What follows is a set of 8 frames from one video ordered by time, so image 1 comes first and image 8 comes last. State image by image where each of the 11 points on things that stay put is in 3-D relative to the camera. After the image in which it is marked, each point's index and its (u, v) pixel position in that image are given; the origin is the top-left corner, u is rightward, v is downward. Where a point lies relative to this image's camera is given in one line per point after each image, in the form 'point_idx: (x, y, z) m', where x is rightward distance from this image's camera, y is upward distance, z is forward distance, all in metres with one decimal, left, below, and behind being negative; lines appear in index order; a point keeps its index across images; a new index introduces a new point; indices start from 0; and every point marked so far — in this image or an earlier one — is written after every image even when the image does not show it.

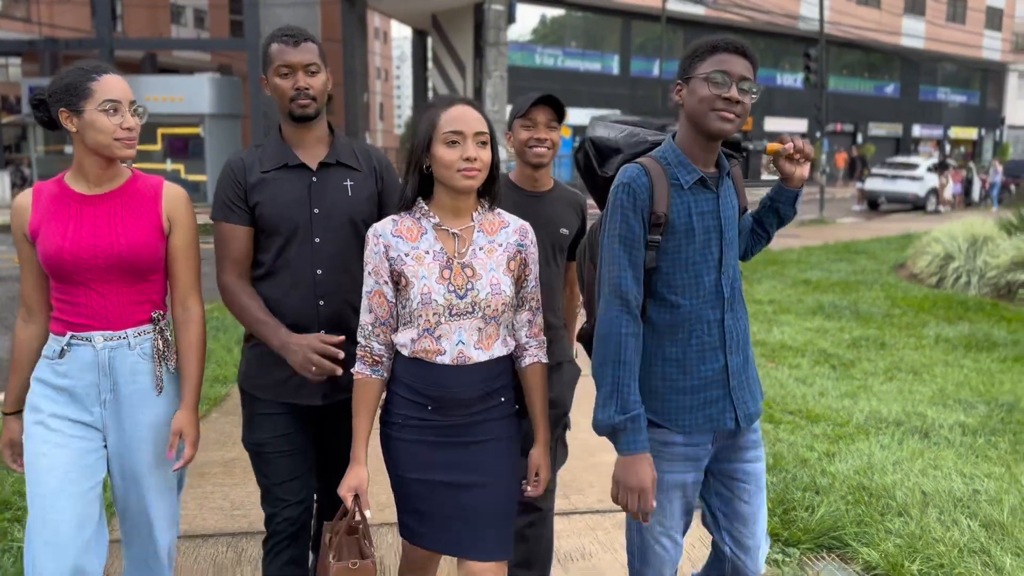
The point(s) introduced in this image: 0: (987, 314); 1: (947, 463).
0: (+4.6, -0.3, +8.3) m
1: (+2.2, -0.9, +4.4) m
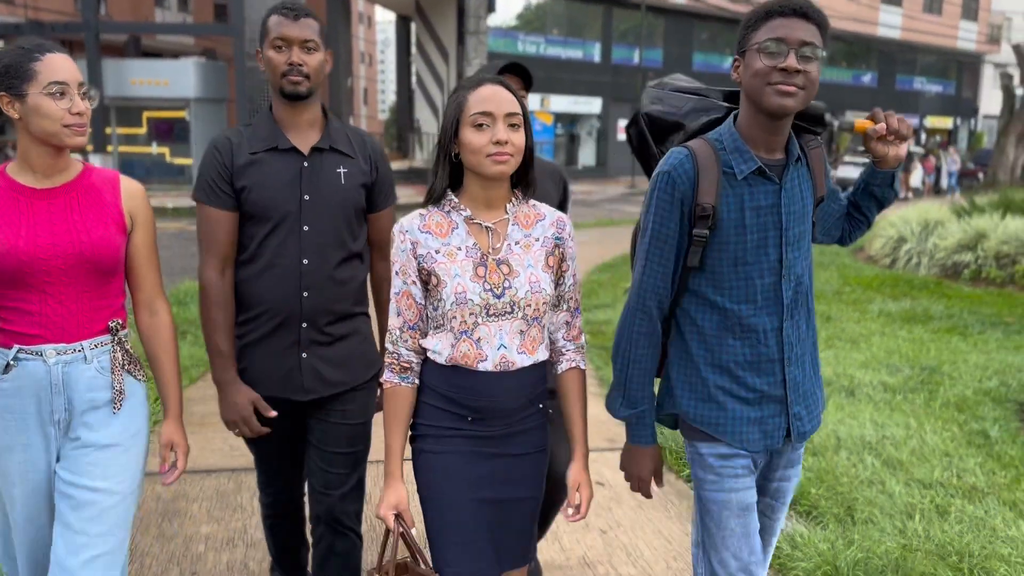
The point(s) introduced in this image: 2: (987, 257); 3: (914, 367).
0: (+4.3, 0.0, +8.9) m
1: (+2.0, -0.7, +5.0) m
2: (+5.3, +0.3, +9.7) m
3: (+2.8, -0.5, +6.0) m
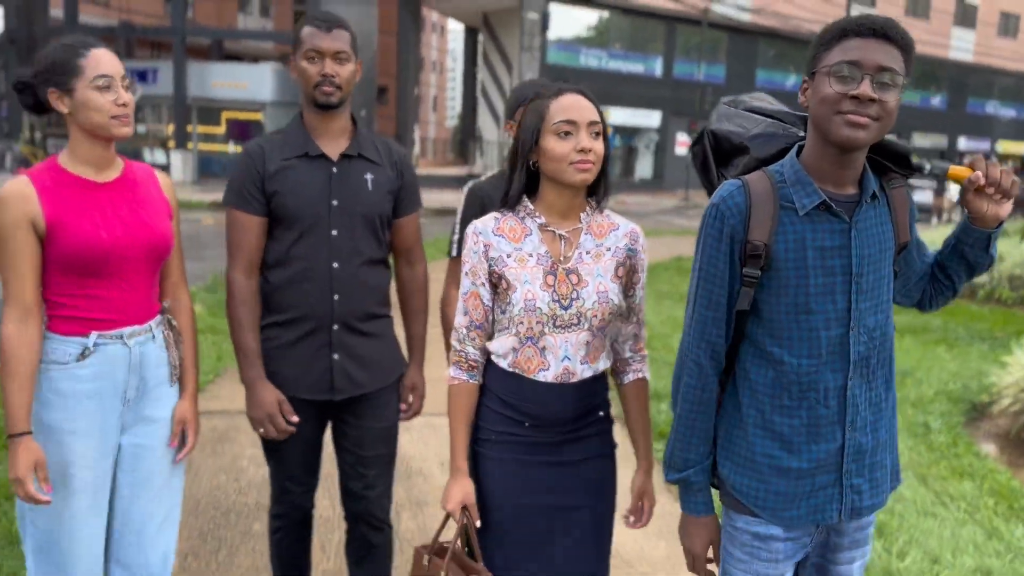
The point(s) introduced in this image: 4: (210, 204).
0: (+4.6, -0.2, +9.4) m
1: (+2.0, -0.7, +5.6) m
2: (+5.7, +0.1, +10.1) m
3: (+2.9, -0.6, +6.6) m
4: (-6.5, +1.8, +18.6) m
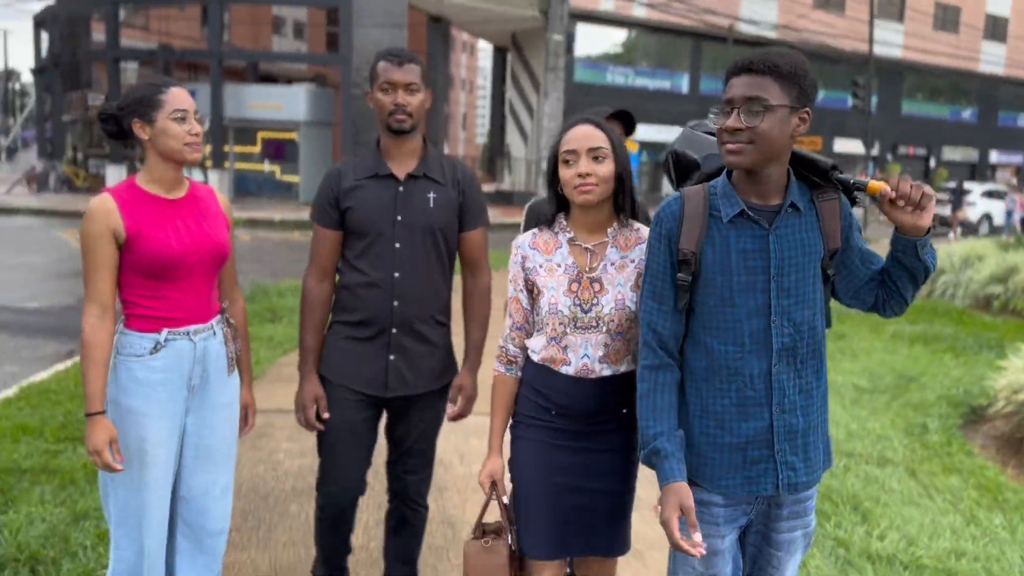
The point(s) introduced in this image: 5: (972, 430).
0: (+4.9, -0.3, +9.6) m
1: (+2.1, -0.8, +5.9) m
2: (+6.0, 0.0, +10.3) m
3: (+3.0, -0.7, +6.8) m
4: (-5.9, +1.5, +19.2) m
5: (+3.1, -0.9, +5.8) m
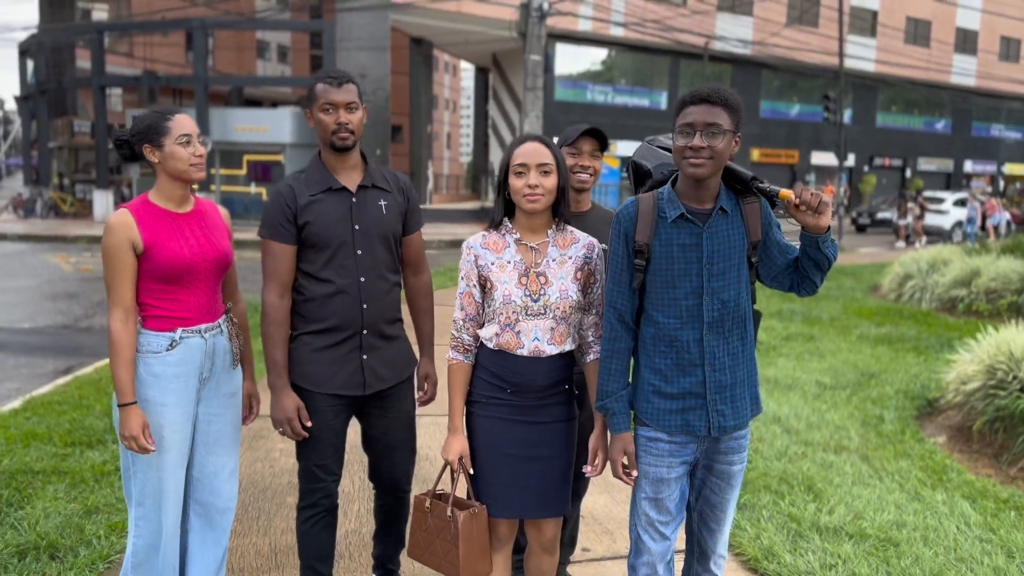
0: (+4.7, -0.4, +10.0) m
1: (+2.0, -0.8, +6.3) m
2: (+5.8, -0.1, +10.7) m
3: (+2.9, -0.7, +7.2) m
4: (-6.3, +1.0, +19.5) m
5: (+3.0, -0.9, +6.1) m
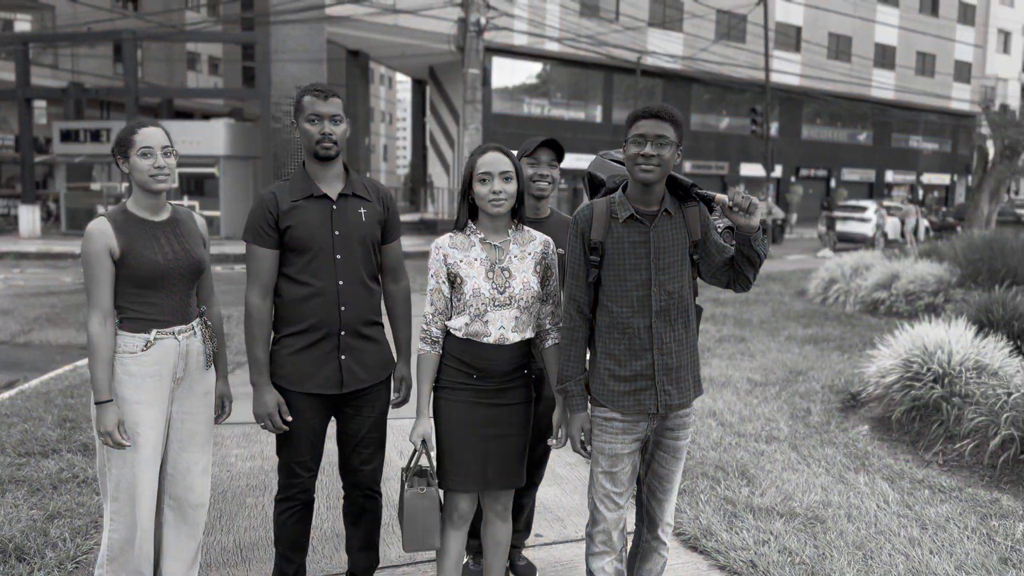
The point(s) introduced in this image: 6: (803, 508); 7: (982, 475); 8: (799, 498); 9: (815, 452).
0: (+4.0, -0.4, +10.5) m
1: (+1.6, -0.8, +6.6) m
2: (+5.1, -0.1, +11.4) m
3: (+2.4, -0.7, +7.6) m
4: (-7.6, +0.7, +19.2) m
5: (+2.6, -0.9, +6.6) m
6: (+1.5, -1.1, +4.4) m
7: (+2.8, -1.1, +5.2) m
8: (+1.5, -1.1, +4.5) m
9: (+1.9, -1.0, +5.3) m
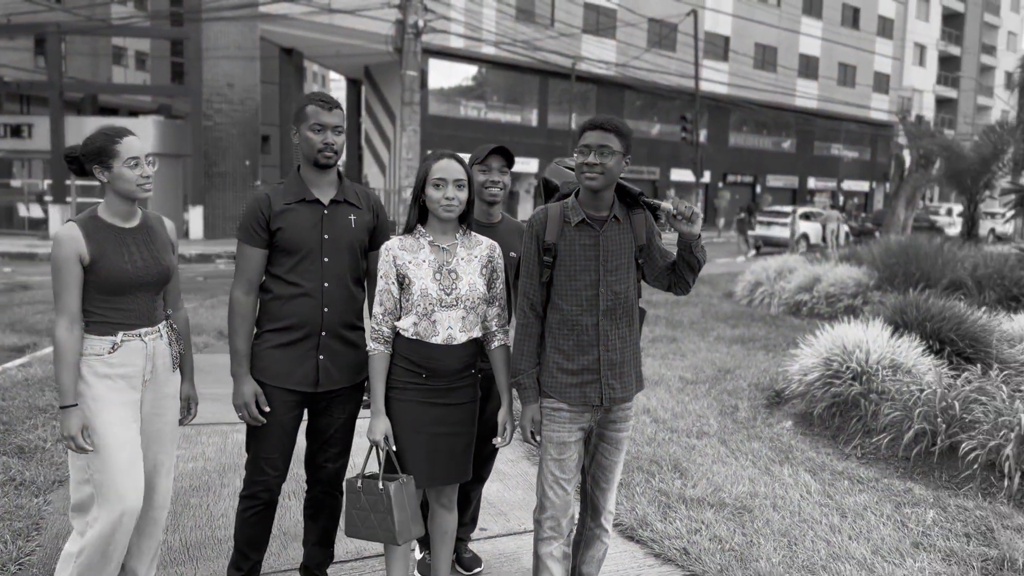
0: (+3.2, -0.4, +10.9) m
1: (+1.2, -0.9, +6.9) m
2: (+4.2, -0.1, +11.9) m
3: (+1.9, -0.7, +8.0) m
4: (-9.0, +0.7, +18.7) m
5: (+2.1, -1.0, +6.9) m
6: (+1.2, -1.1, +4.6) m
7: (+2.5, -1.1, +5.5) m
8: (+1.2, -1.1, +4.7) m
9: (+1.5, -1.0, +5.6) m
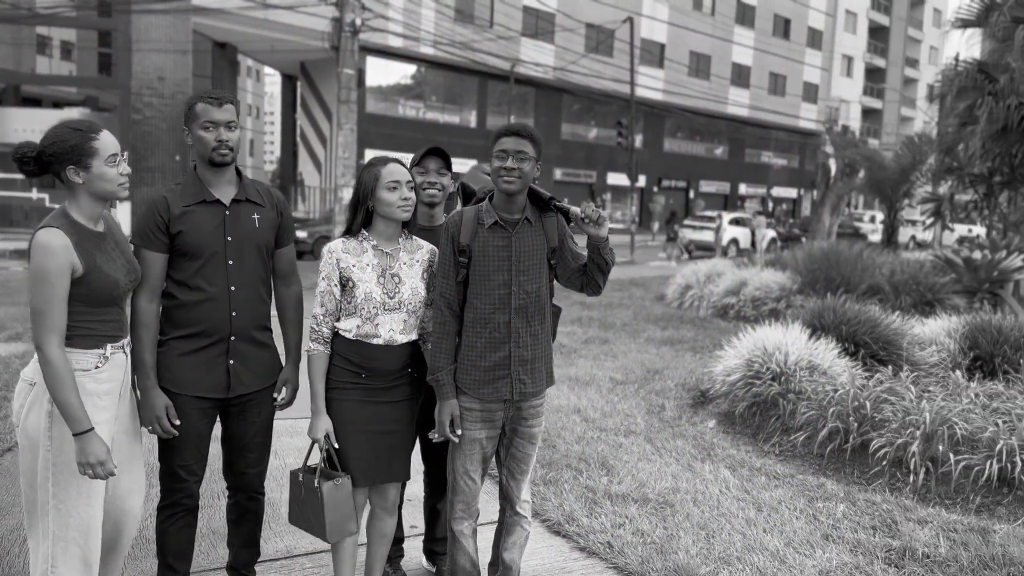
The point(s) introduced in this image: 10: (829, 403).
0: (+2.4, -0.5, +11.3) m
1: (+0.6, -0.9, +7.1) m
2: (+3.3, -0.2, +12.2) m
3: (+1.3, -0.8, +8.2) m
4: (-10.4, +0.7, +18.2) m
5: (+1.6, -1.0, +7.1) m
6: (+0.8, -1.1, +4.8) m
7: (+2.0, -1.2, +5.8) m
8: (+0.8, -1.1, +4.9) m
9: (+1.1, -1.1, +5.8) m
10: (+2.2, -0.8, +6.1) m
